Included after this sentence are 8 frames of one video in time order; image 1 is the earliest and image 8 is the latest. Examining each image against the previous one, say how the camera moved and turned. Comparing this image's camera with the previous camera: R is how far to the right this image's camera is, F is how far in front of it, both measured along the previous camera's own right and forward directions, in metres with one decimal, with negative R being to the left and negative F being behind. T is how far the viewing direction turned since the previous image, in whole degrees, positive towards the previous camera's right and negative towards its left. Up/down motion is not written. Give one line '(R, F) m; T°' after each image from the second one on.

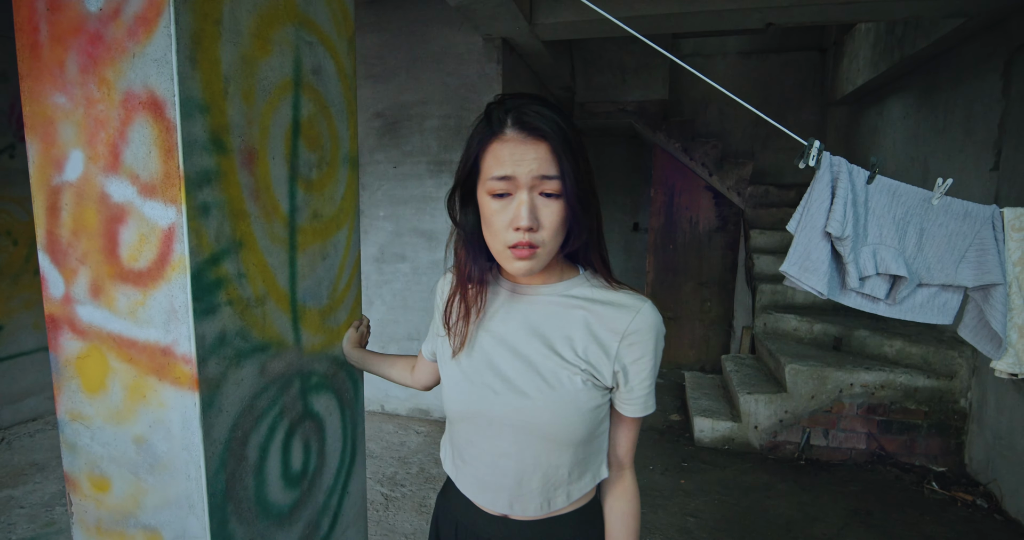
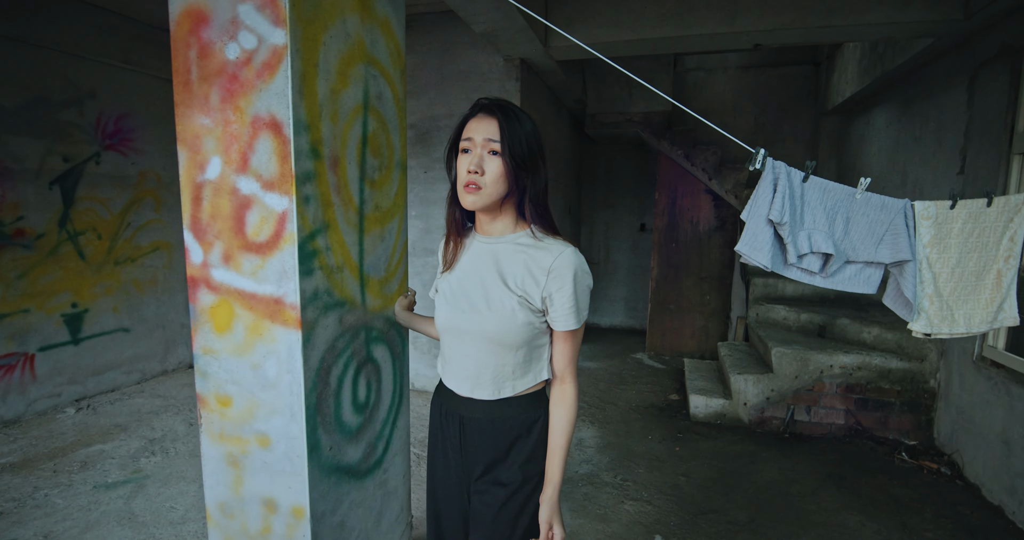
(0.0, -0.4) m; -1°
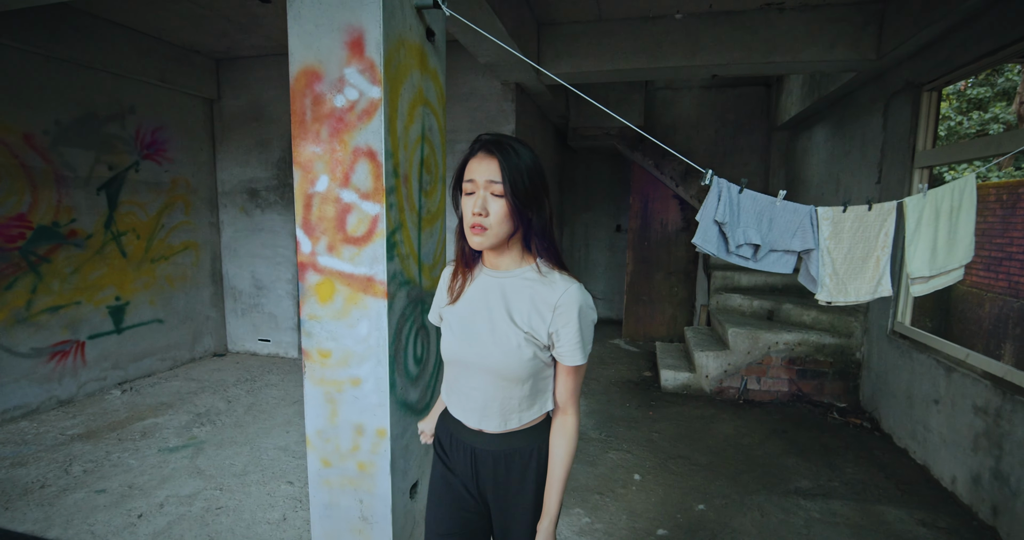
(-0.2, -0.5) m; +3°
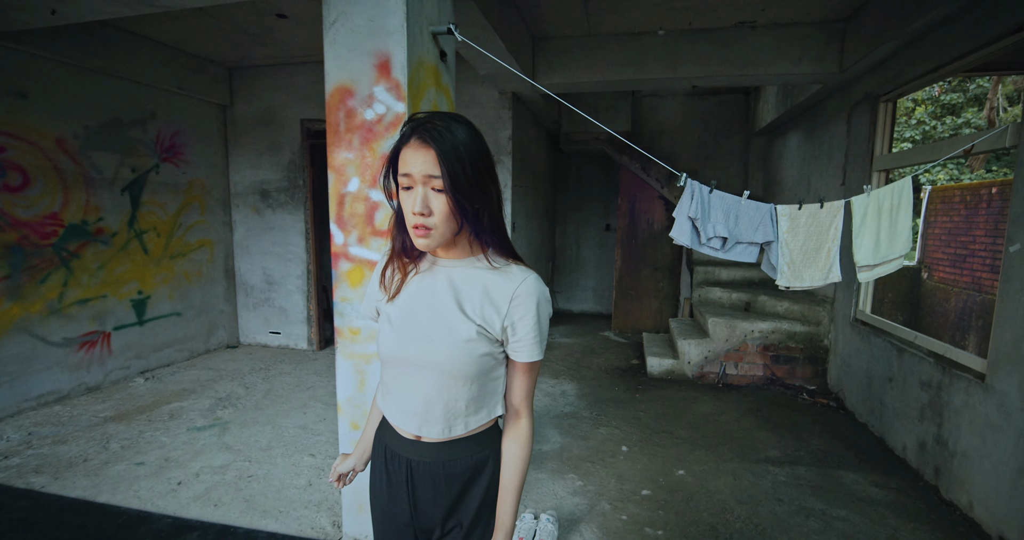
(-0.1, -0.3) m; +1°
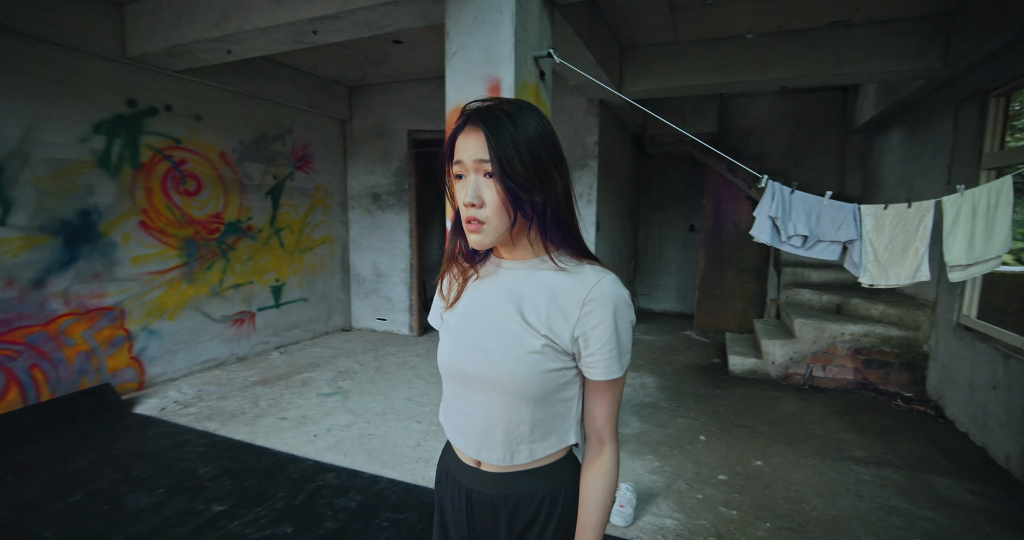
(0.0, -0.3) m; -9°
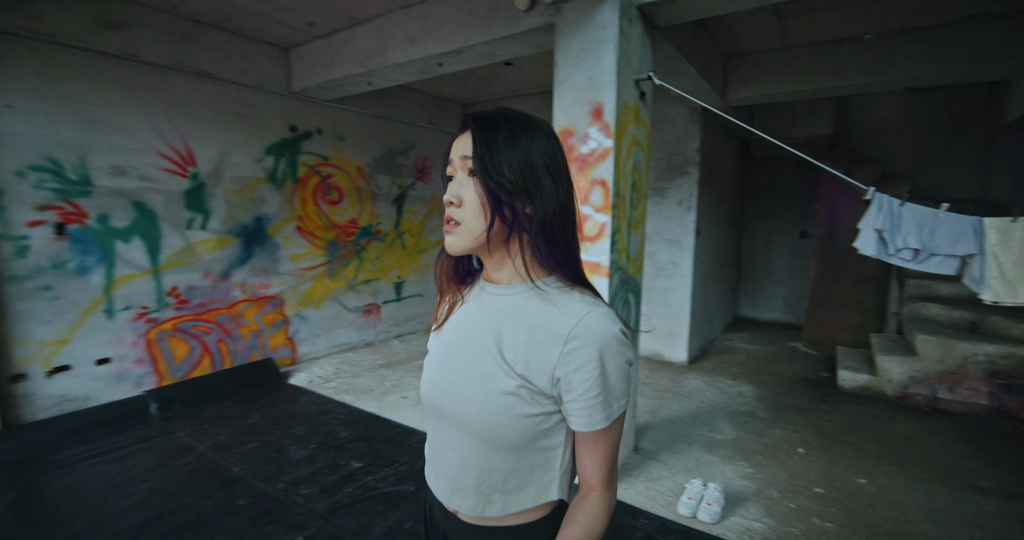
(0.0, -0.3) m; -12°
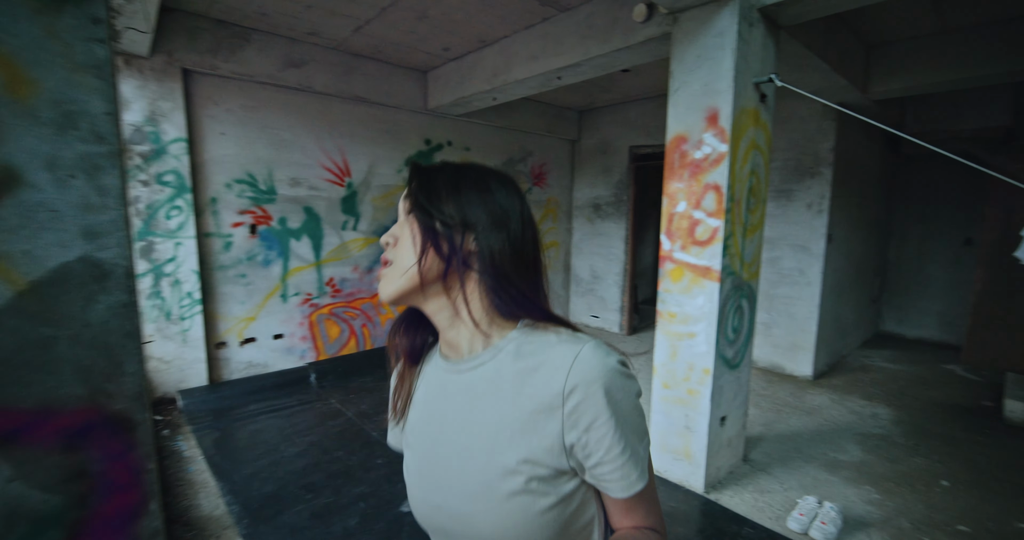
(+0.1, -0.2) m; -14°
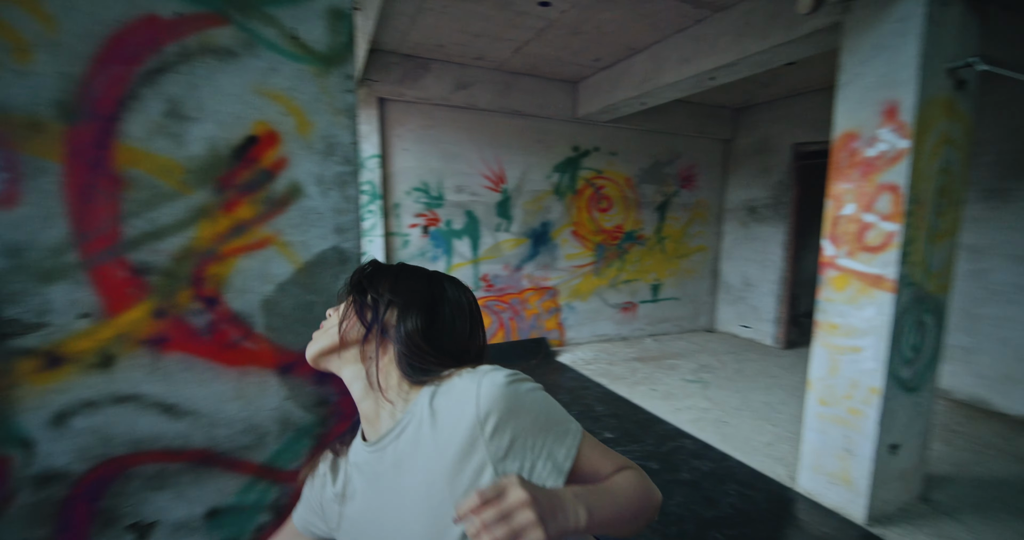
(0.0, -0.2) m; -17°
